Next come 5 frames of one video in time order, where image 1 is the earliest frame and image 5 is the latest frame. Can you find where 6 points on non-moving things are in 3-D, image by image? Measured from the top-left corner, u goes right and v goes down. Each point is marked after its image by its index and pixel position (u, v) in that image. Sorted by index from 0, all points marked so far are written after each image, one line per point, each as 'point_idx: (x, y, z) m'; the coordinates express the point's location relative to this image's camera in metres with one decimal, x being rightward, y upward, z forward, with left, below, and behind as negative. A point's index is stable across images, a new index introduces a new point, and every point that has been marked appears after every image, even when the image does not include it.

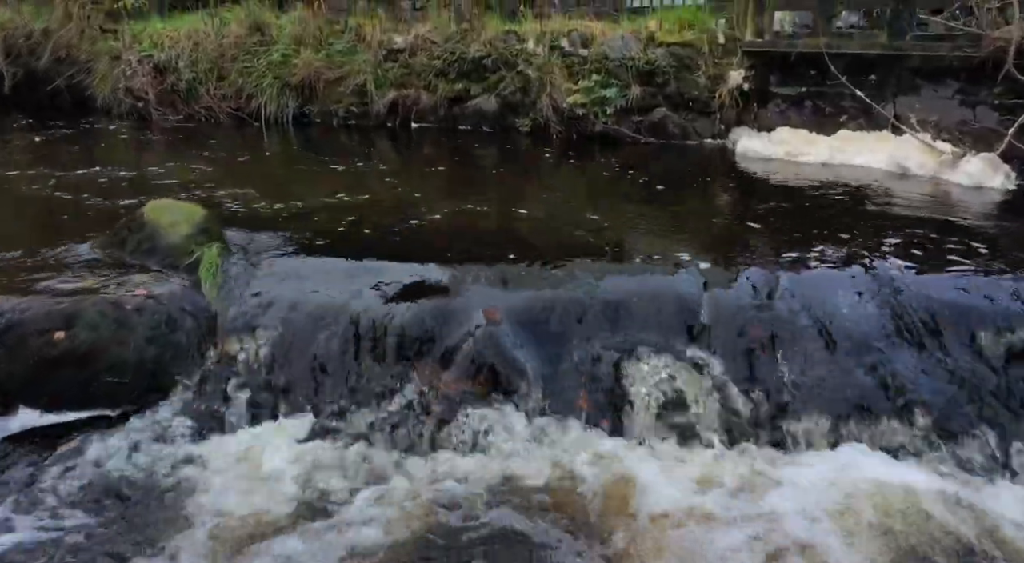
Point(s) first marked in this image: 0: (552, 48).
0: (+0.3, +1.8, +6.1) m
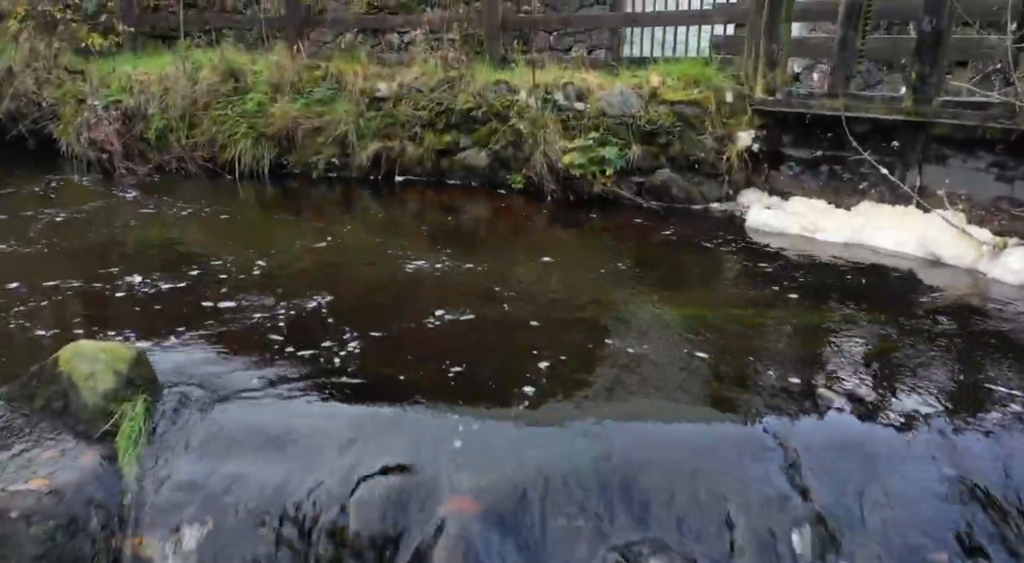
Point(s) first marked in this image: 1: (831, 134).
0: (+0.2, +1.3, +5.7) m
1: (+1.9, +0.9, +4.9) m
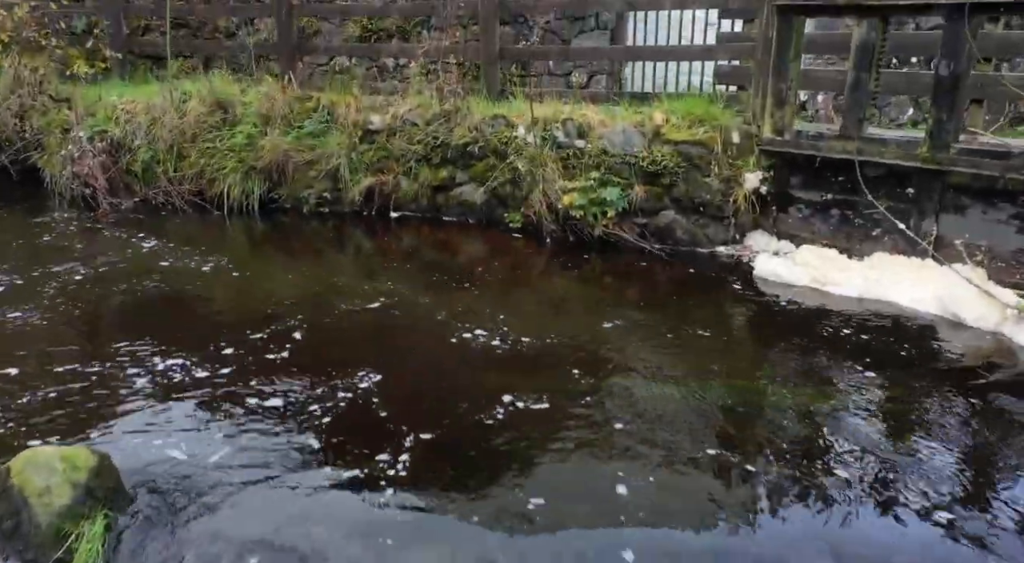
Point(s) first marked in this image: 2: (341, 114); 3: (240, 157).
0: (+0.2, +1.0, +5.5) m
1: (+1.9, +0.6, +4.7) m
2: (-1.3, +1.3, +6.2) m
3: (-2.1, +0.9, +6.2) m
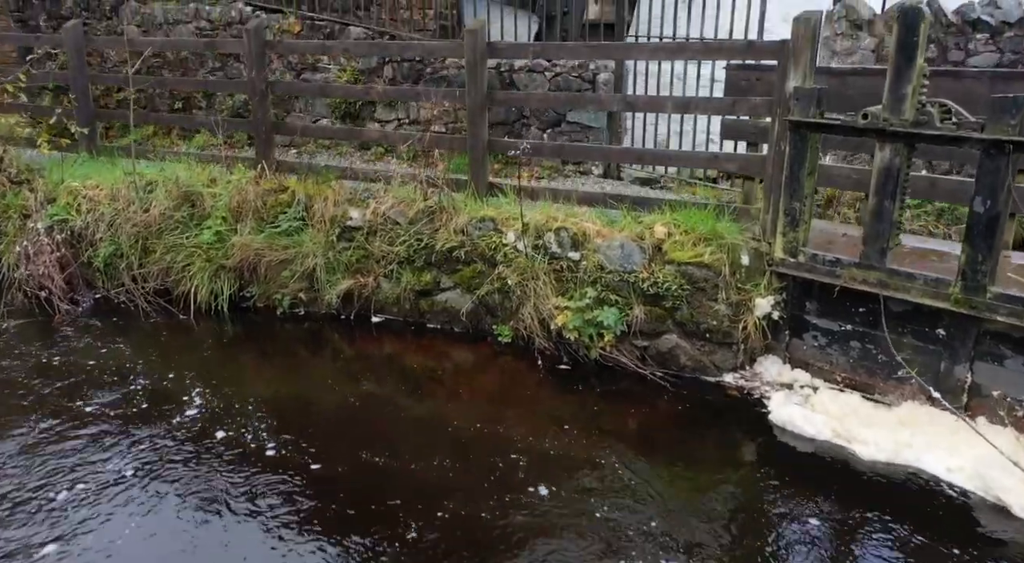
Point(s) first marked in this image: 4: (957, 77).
0: (+0.2, +0.2, +5.0) m
1: (+1.8, -0.1, +4.3) m
2: (-1.4, +0.5, +5.7) m
3: (-2.2, +0.2, +5.8) m
4: (+2.6, +1.2, +4.7) m
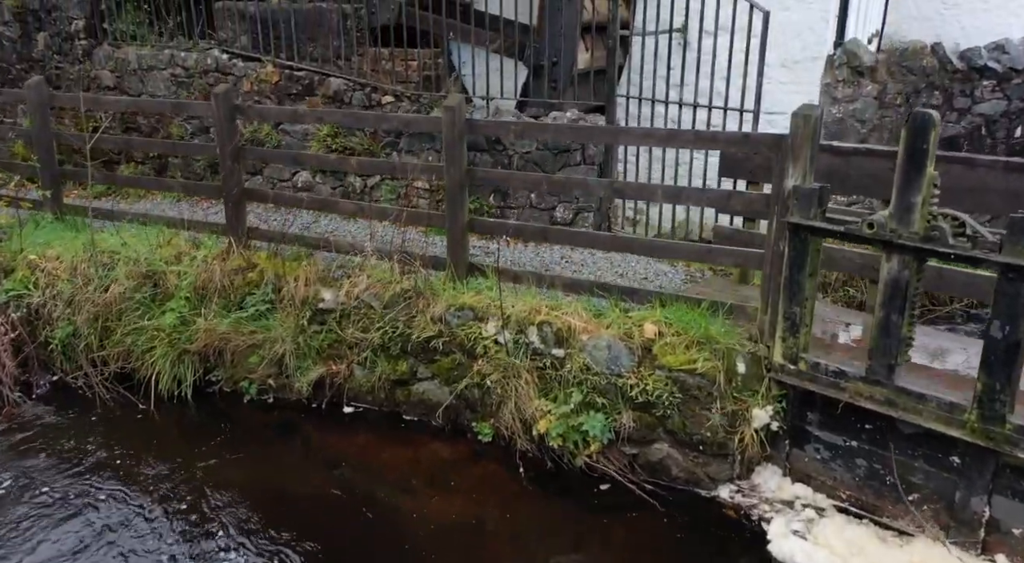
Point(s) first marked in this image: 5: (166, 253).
0: (0.0, -0.3, +4.7) m
1: (+1.7, -0.7, +3.9) m
2: (-1.5, -0.1, +5.4) m
3: (-2.3, -0.4, +5.4) m
4: (+2.5, +0.6, +4.4) m
5: (-2.5, +0.2, +5.8) m
